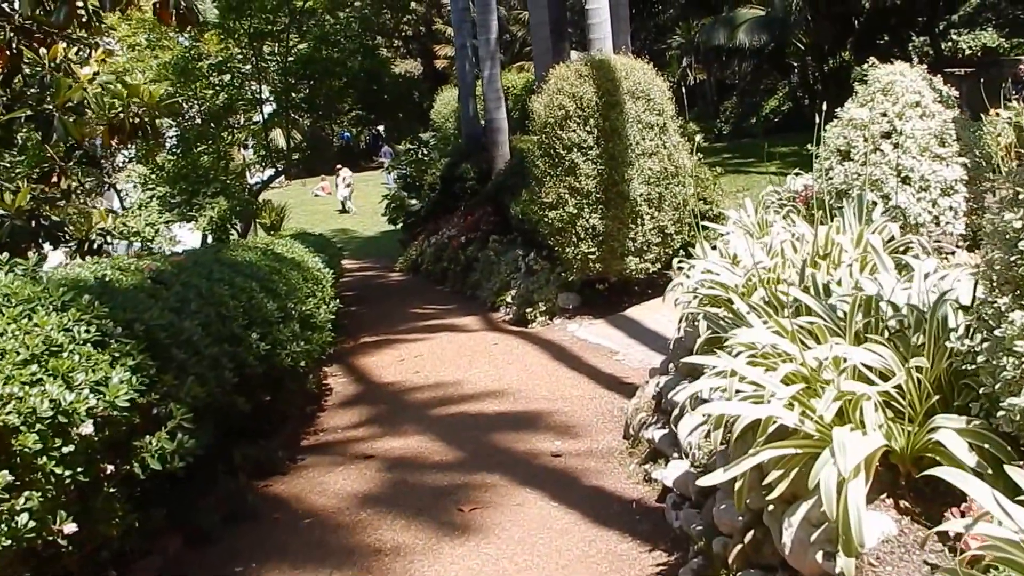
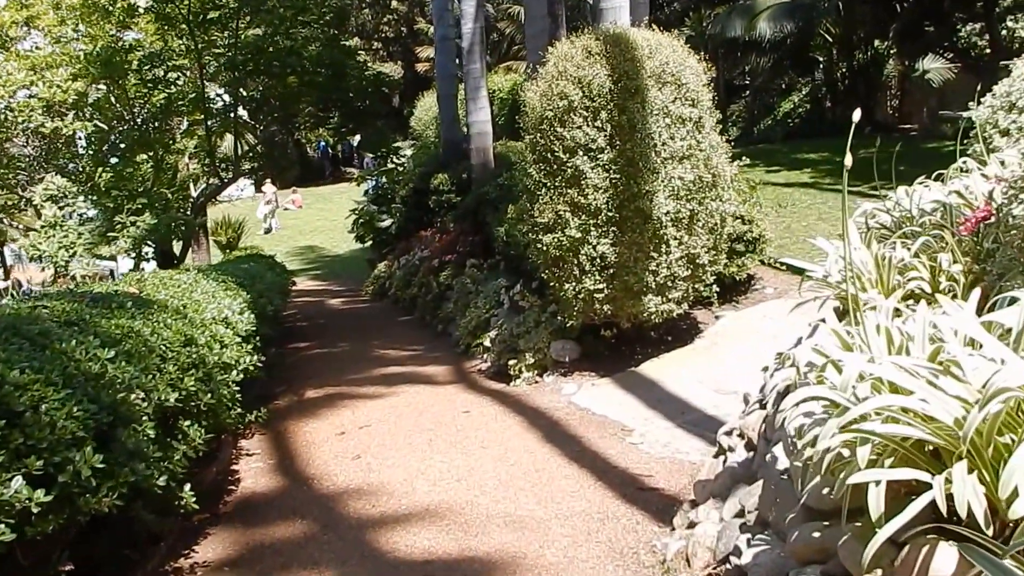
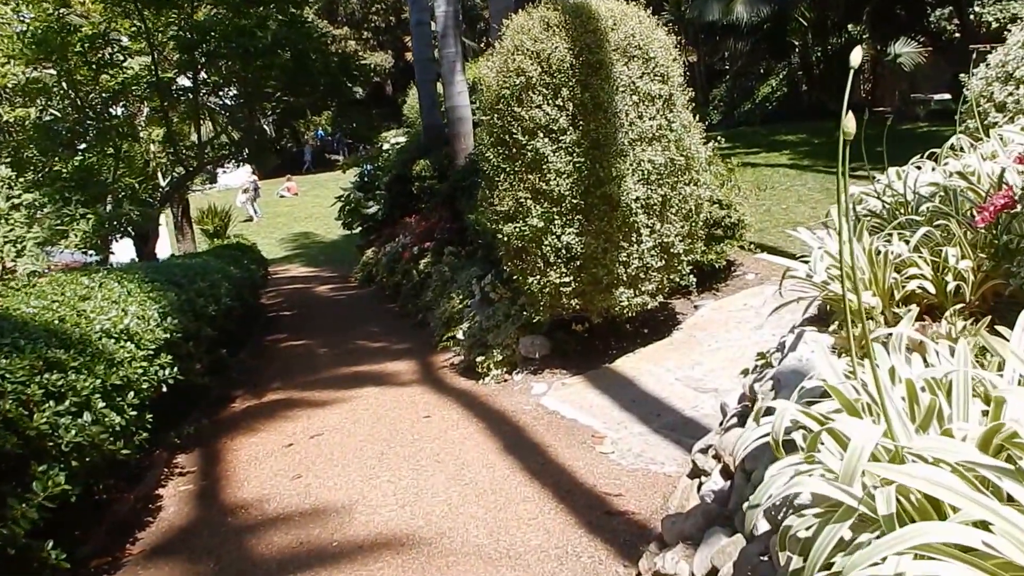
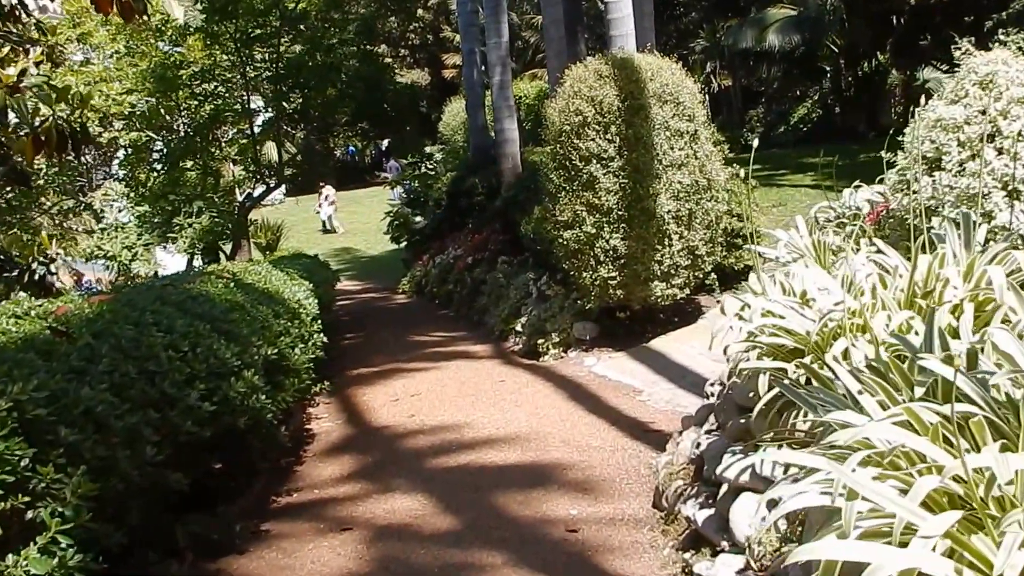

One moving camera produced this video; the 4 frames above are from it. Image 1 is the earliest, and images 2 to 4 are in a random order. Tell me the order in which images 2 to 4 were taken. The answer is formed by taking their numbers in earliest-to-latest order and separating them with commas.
4, 2, 3
